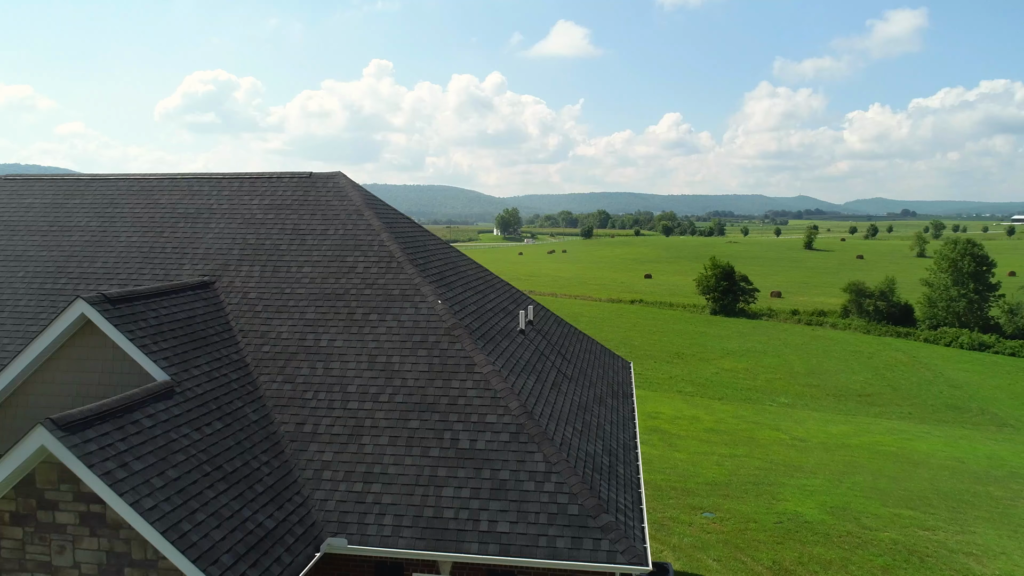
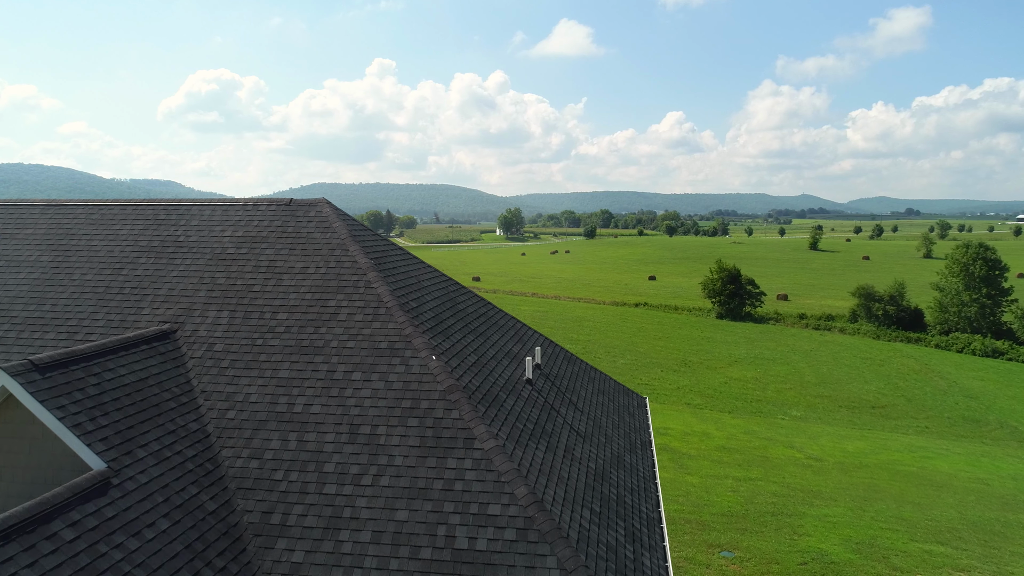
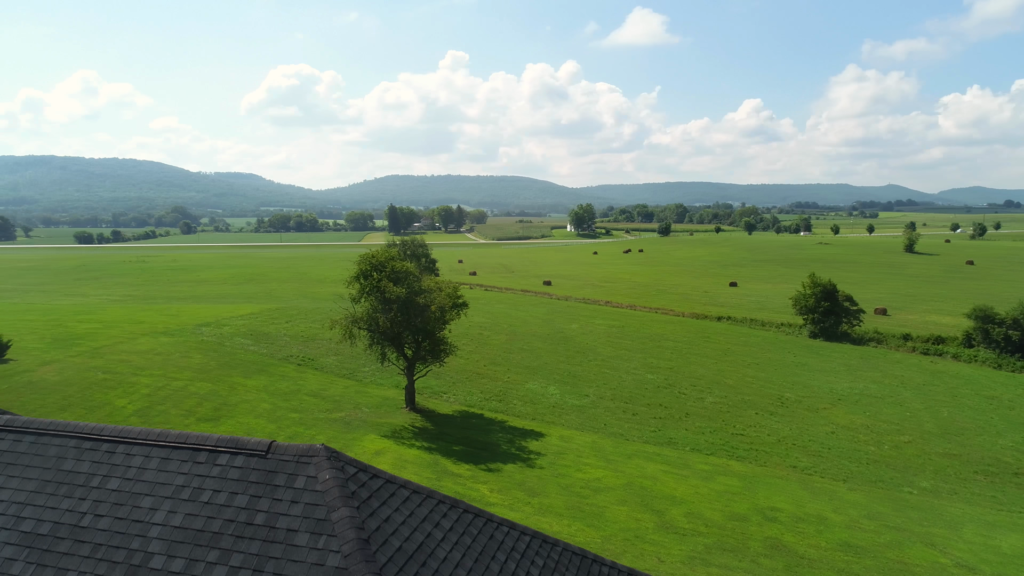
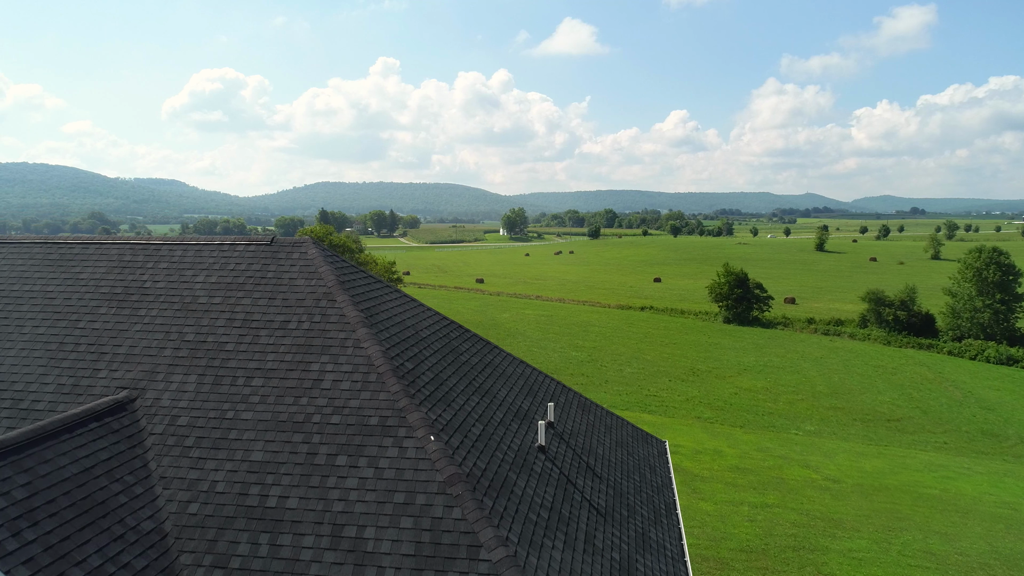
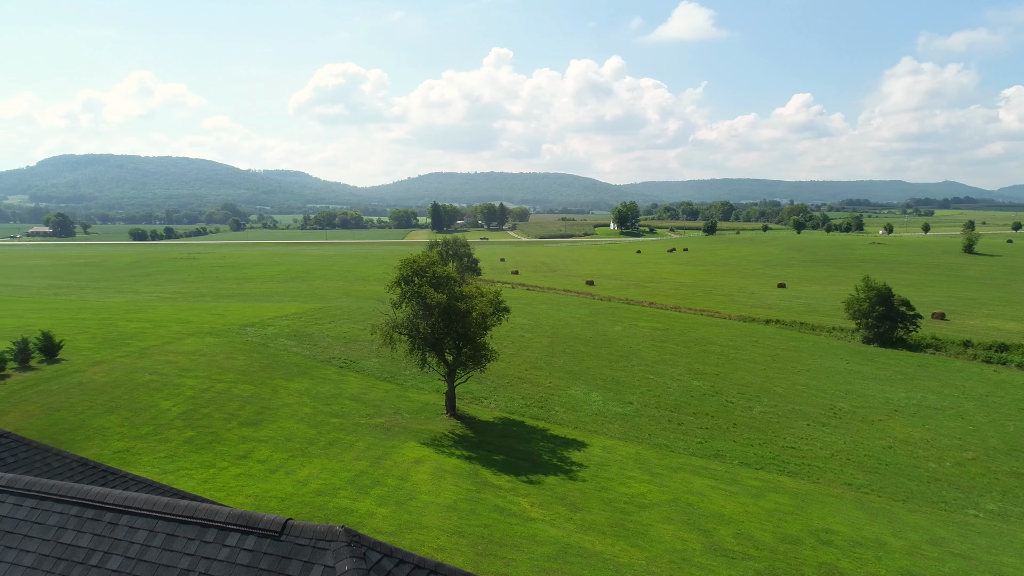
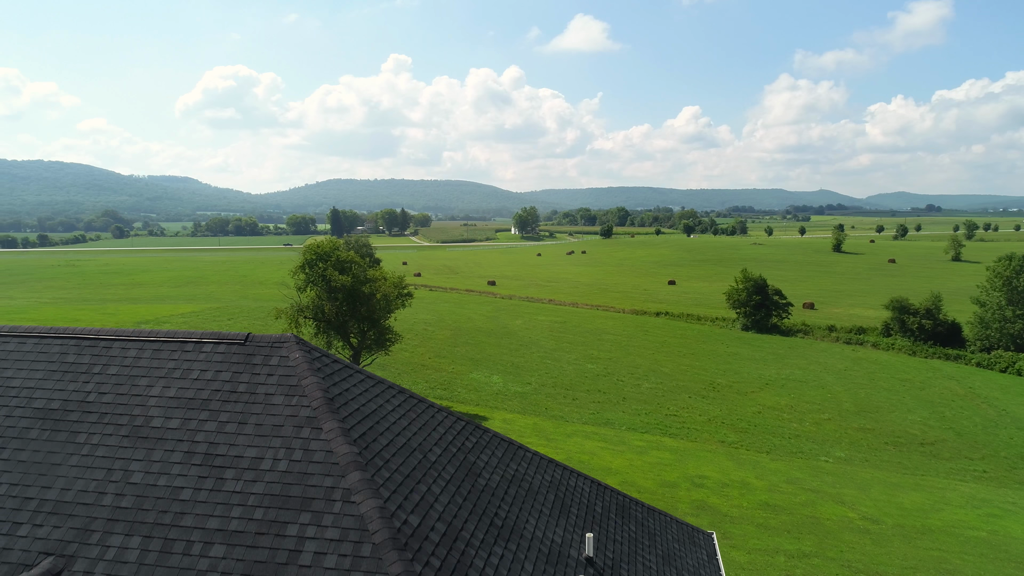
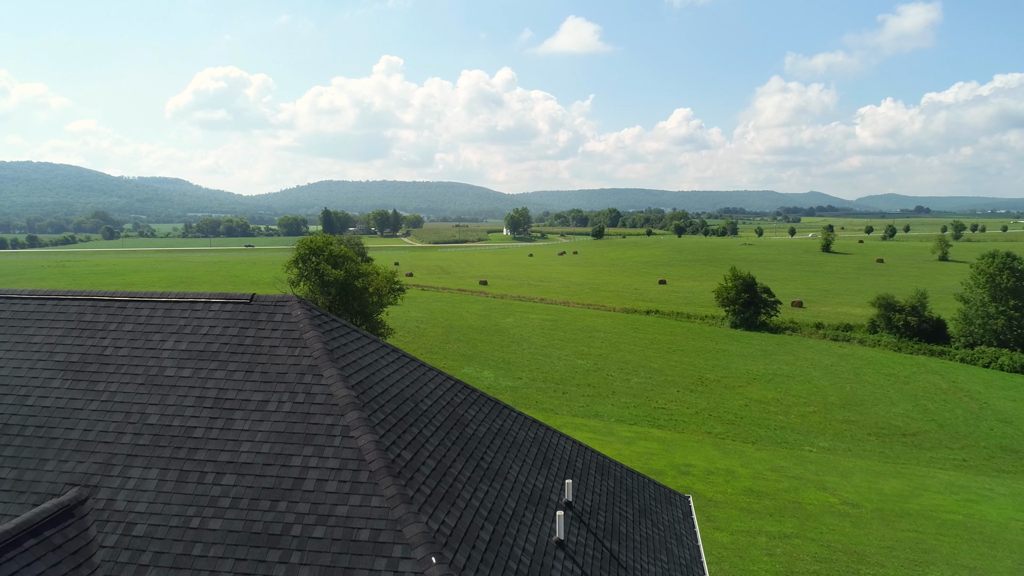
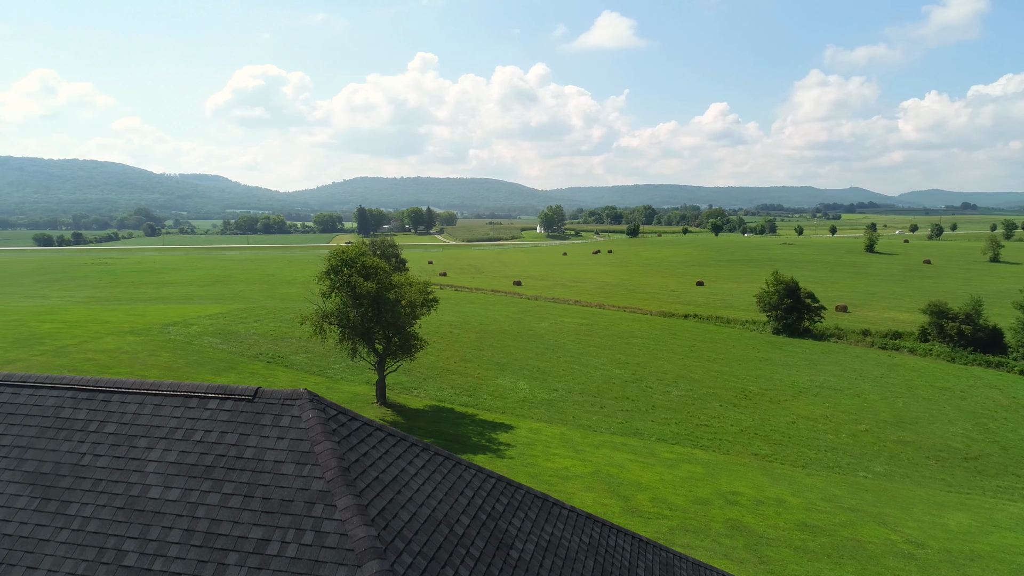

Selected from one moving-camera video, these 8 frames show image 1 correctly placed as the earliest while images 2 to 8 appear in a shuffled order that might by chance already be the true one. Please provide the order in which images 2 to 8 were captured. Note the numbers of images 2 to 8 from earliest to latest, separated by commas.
2, 4, 7, 6, 8, 3, 5
